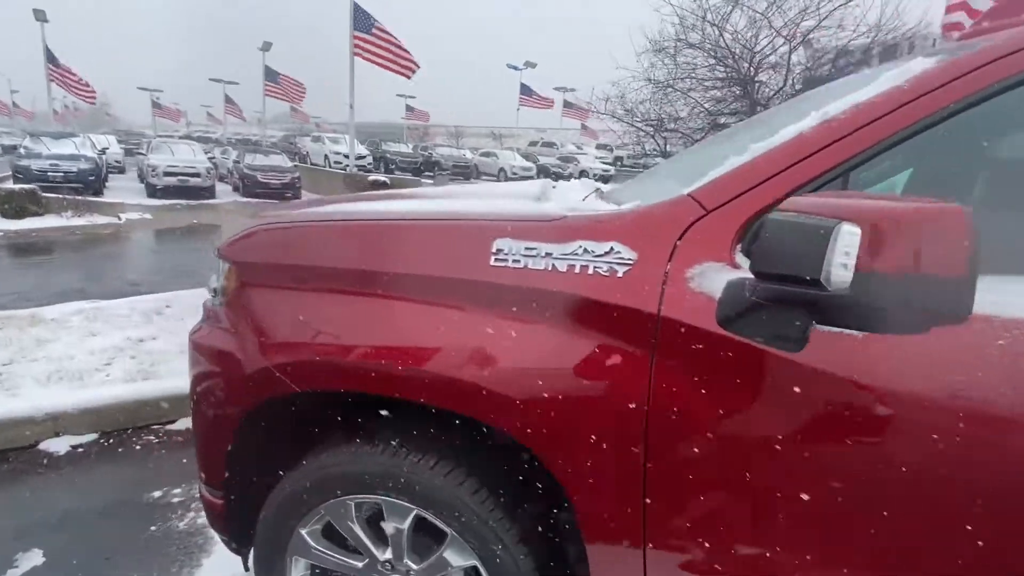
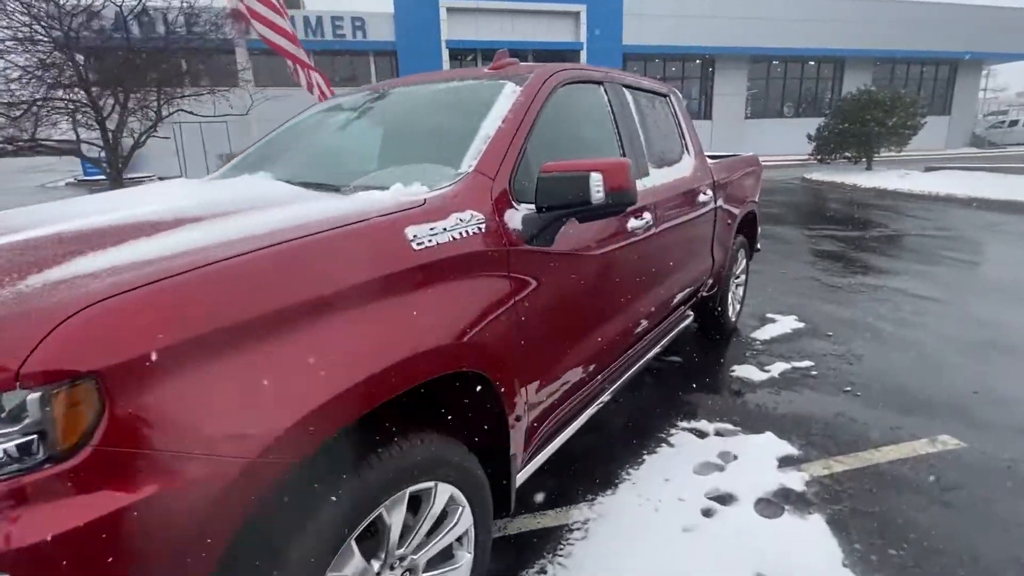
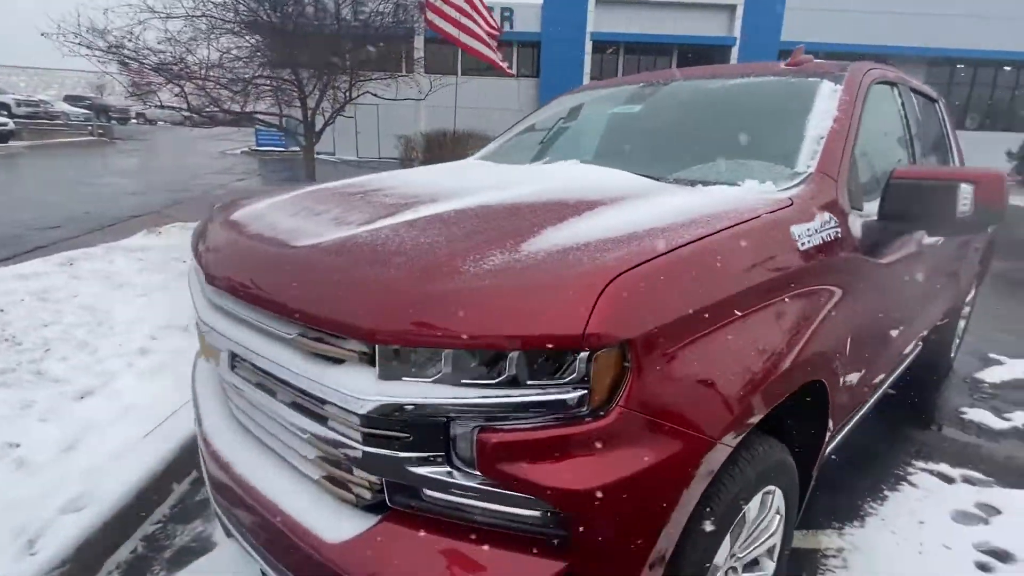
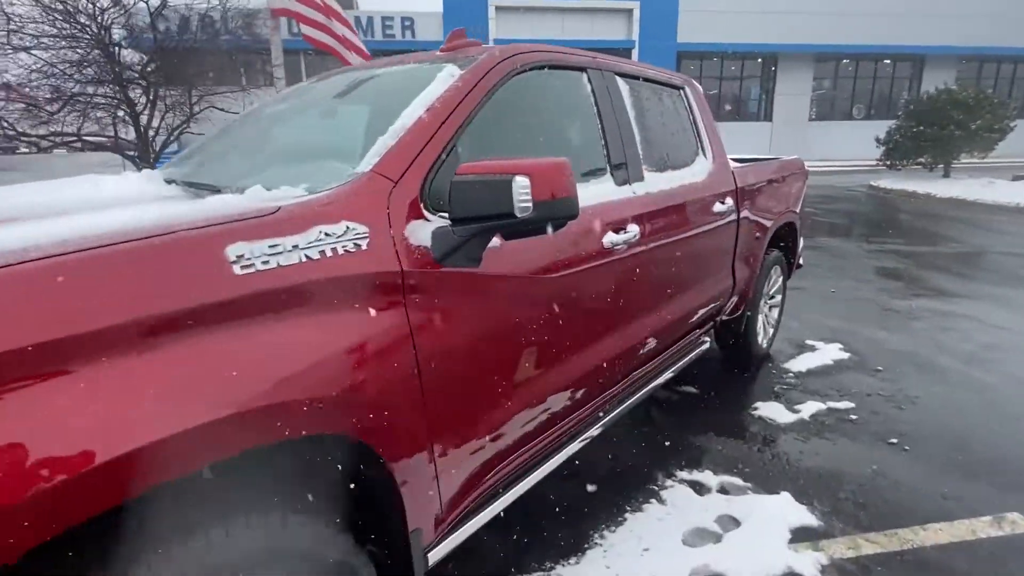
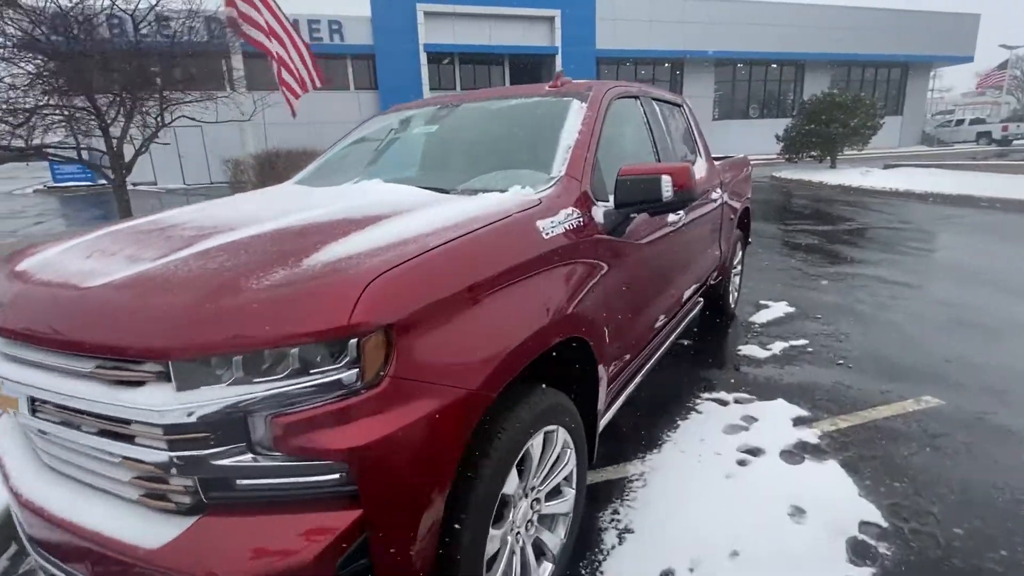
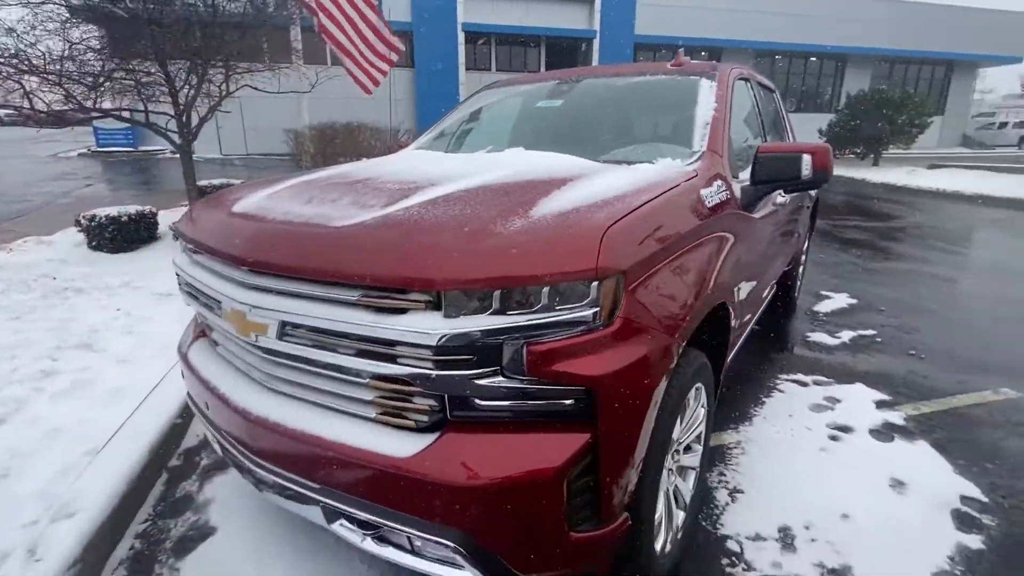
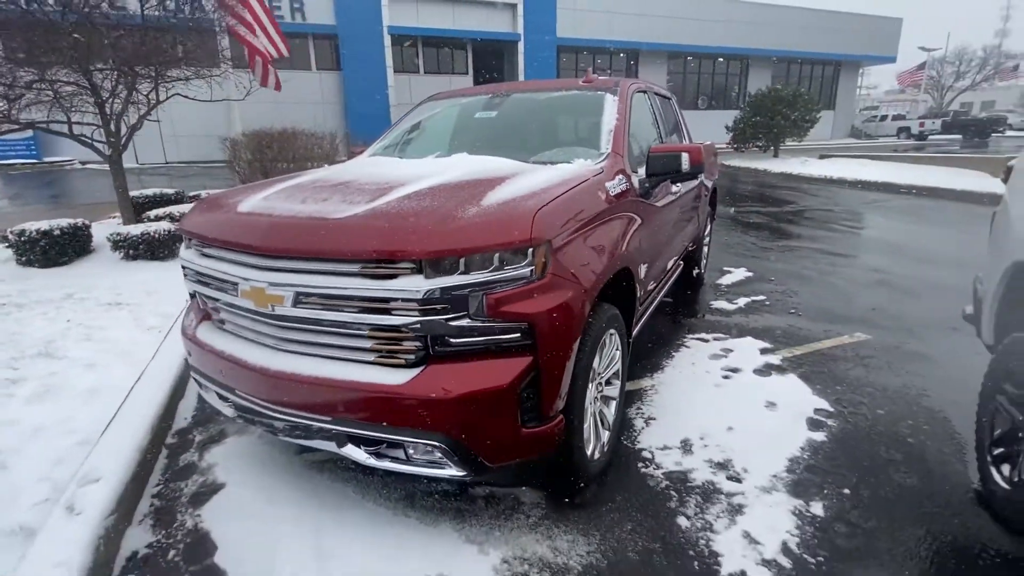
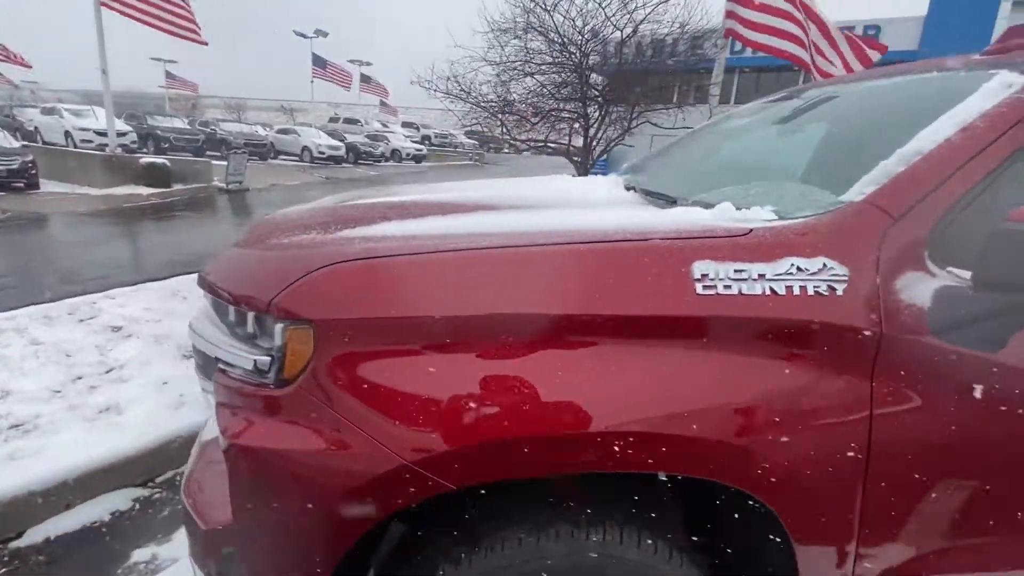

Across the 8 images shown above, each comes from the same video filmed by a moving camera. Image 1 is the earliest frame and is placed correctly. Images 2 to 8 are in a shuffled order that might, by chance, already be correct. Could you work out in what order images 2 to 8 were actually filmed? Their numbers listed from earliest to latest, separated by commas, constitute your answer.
8, 3, 6, 7, 5, 2, 4
